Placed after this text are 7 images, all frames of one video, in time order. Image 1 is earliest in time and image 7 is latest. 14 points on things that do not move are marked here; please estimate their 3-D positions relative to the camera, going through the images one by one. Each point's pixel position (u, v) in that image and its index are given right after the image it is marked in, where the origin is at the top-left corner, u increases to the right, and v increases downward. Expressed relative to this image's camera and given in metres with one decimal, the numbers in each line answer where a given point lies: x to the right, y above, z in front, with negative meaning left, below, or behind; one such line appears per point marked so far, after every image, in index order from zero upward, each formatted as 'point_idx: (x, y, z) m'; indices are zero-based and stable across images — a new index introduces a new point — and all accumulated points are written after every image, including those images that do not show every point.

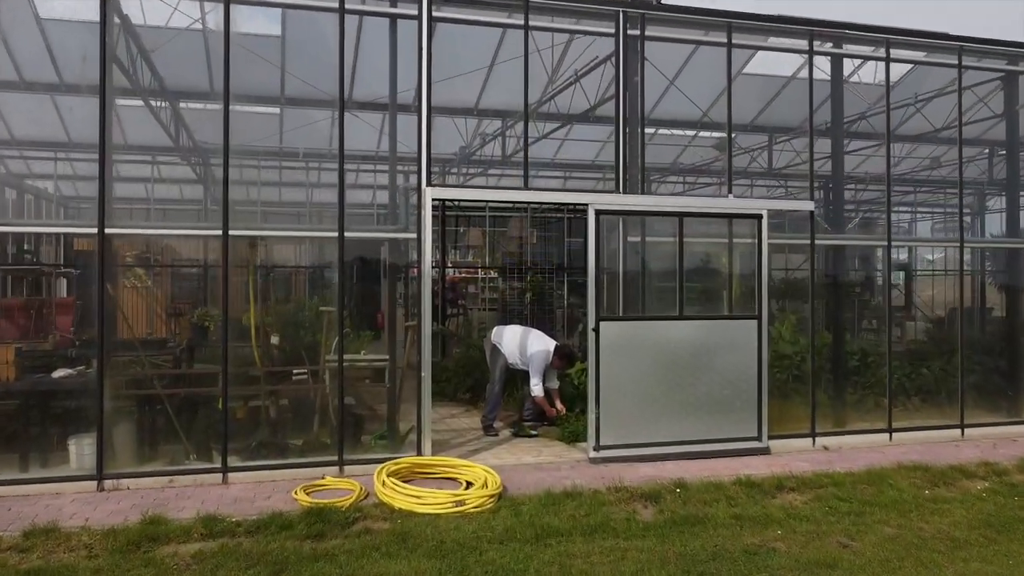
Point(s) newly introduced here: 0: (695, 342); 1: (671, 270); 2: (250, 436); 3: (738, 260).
0: (+1.5, -0.5, +6.3) m
1: (+1.3, +0.1, +6.3) m
2: (-2.0, -1.1, +5.7) m
3: (+2.0, +0.2, +6.5) m
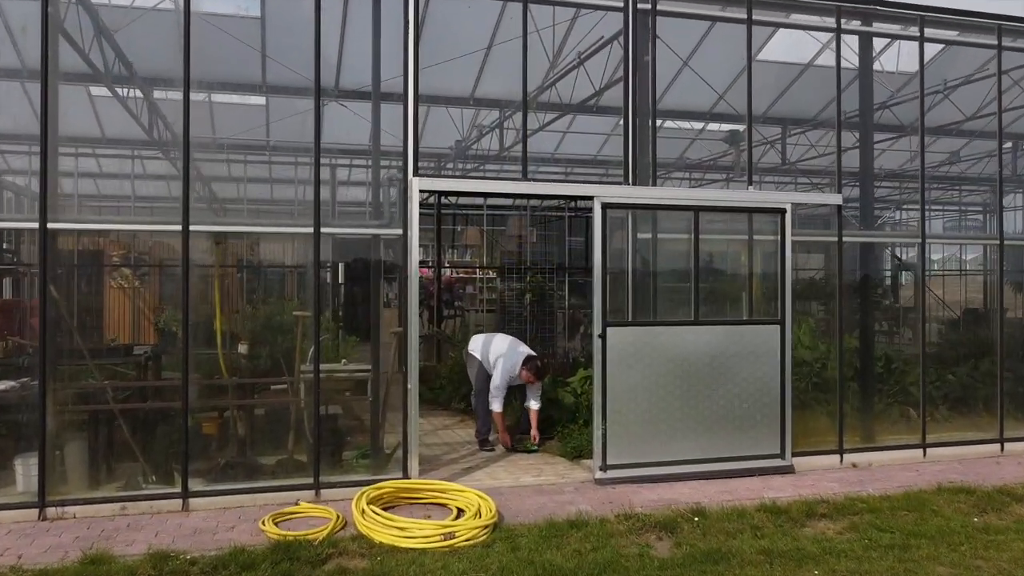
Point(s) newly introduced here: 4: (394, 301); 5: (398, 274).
0: (+1.5, -0.5, +5.7) m
1: (+1.3, +0.1, +5.7) m
2: (-2.0, -1.1, +5.1) m
3: (+2.0, +0.2, +5.9) m
4: (-0.8, -0.1, +5.3) m
5: (-0.8, +0.1, +5.4) m
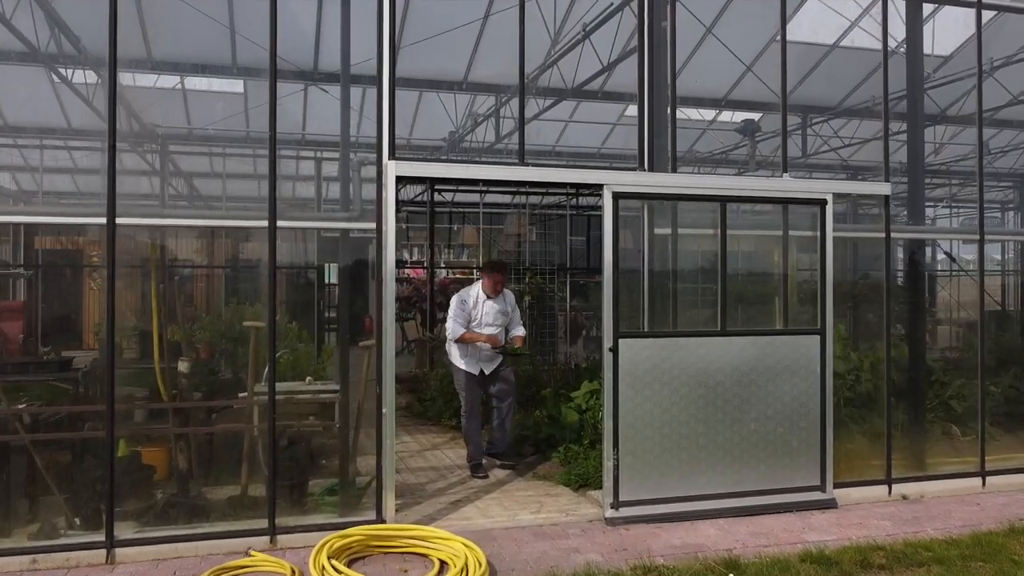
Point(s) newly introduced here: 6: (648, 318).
0: (+1.5, -0.5, +4.9) m
1: (+1.3, +0.1, +4.9) m
2: (-2.0, -1.2, +4.3) m
3: (+1.9, +0.2, +5.1) m
4: (-0.9, -0.1, +4.5) m
5: (-0.9, +0.1, +4.5) m
6: (+0.9, -0.2, +4.7) m
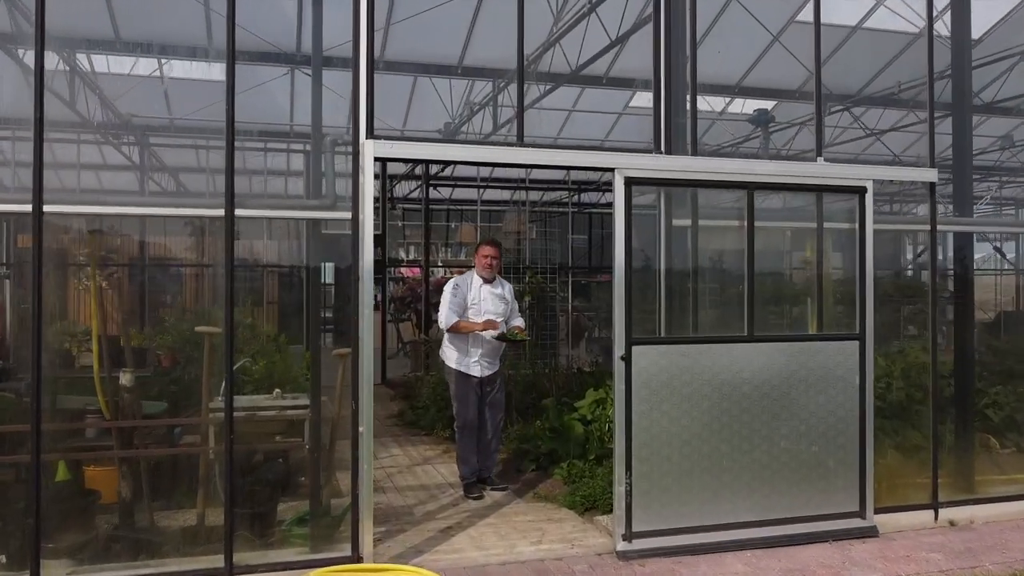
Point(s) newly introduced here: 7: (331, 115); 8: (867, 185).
0: (+1.5, -0.5, +4.3) m
1: (+1.3, +0.1, +4.3) m
2: (-2.1, -1.2, +3.7) m
3: (+1.9, +0.2, +4.5) m
4: (-0.9, -0.1, +3.9) m
5: (-0.9, +0.1, +3.9) m
6: (+0.8, -0.2, +4.2) m
7: (-0.9, +0.9, +3.9) m
8: (+2.1, +0.6, +4.5) m
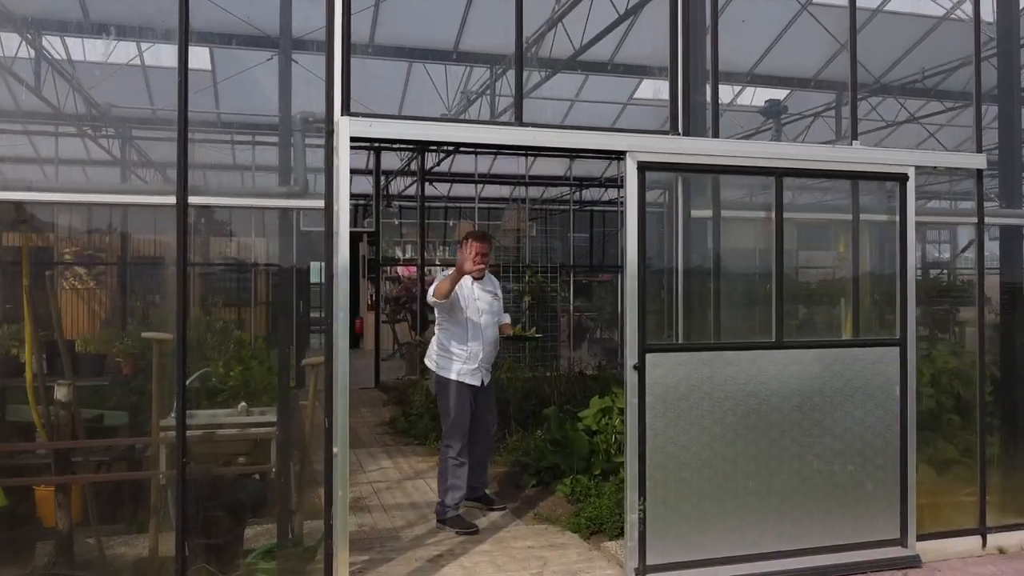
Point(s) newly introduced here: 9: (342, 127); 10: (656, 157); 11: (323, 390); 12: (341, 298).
0: (+1.4, -0.5, +3.8) m
1: (+1.3, +0.1, +3.8) m
2: (-2.1, -1.2, +3.2) m
3: (+1.9, +0.2, +4.0) m
4: (-0.9, -0.1, +3.4) m
5: (-0.9, +0.1, +3.5) m
6: (+0.8, -0.2, +3.7) m
7: (-0.9, +0.9, +3.4) m
8: (+2.1, +0.6, +4.0) m
9: (-0.8, +0.7, +3.4) m
10: (+0.7, +0.6, +3.7) m
11: (-0.9, -0.5, +3.4) m
12: (-0.8, -0.1, +3.4) m
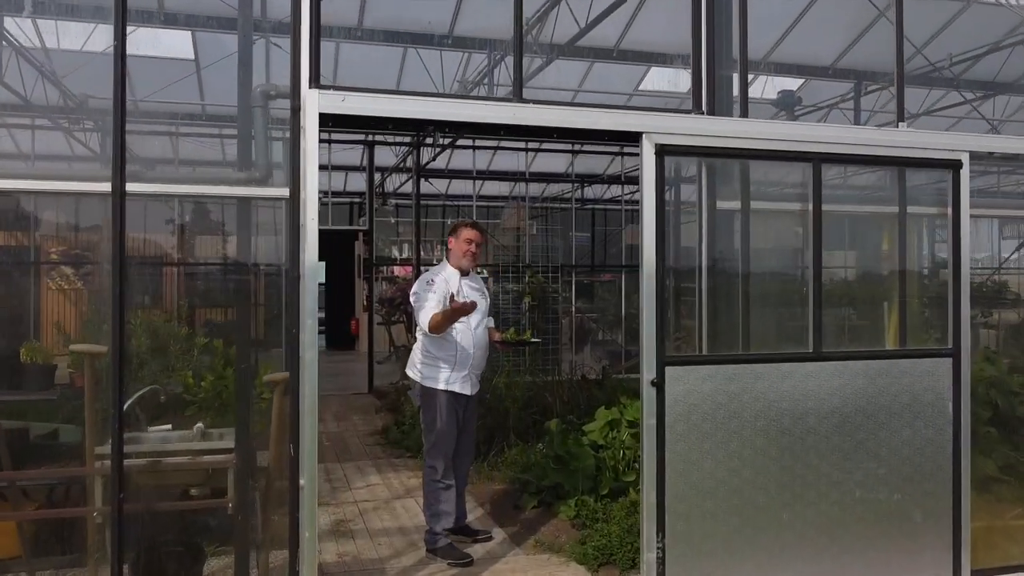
0: (+1.4, -0.5, +3.3) m
1: (+1.2, +0.1, +3.3) m
2: (-2.1, -1.2, +2.7) m
3: (+1.9, +0.2, +3.5) m
4: (-0.9, -0.1, +2.9) m
5: (-0.9, +0.1, +3.0) m
6: (+0.8, -0.2, +3.2) m
7: (-1.0, +0.9, +2.9) m
8: (+2.1, +0.6, +3.5) m
9: (-0.8, +0.7, +2.9) m
10: (+0.7, +0.6, +3.2) m
11: (-0.9, -0.5, +2.9) m
12: (-0.8, -0.1, +2.9) m
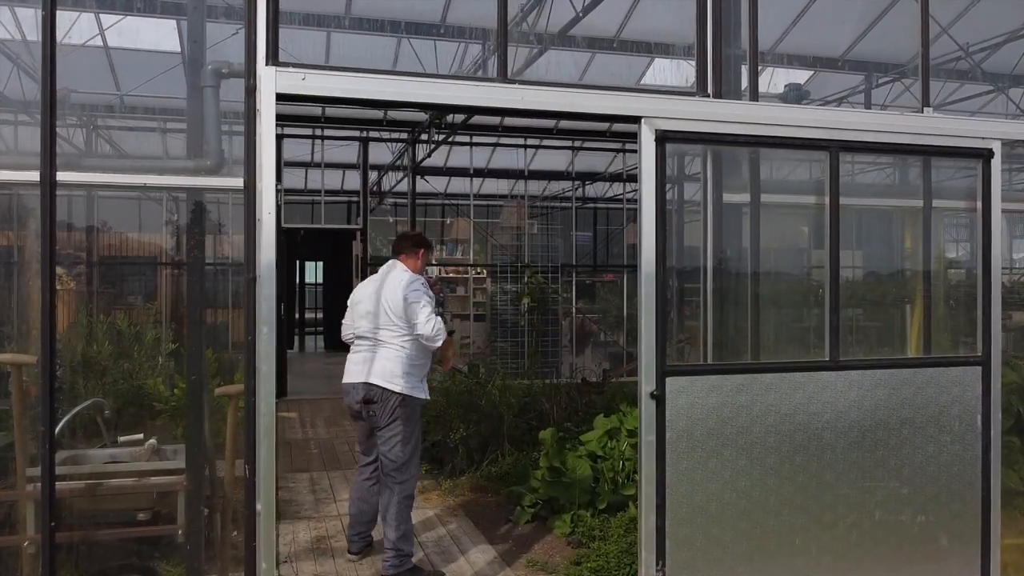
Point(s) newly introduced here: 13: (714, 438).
0: (+1.4, -0.5, +3.0) m
1: (+1.2, +0.1, +3.0) m
2: (-2.1, -1.2, +2.4) m
3: (+1.8, +0.2, +3.2) m
4: (-1.0, -0.1, +2.6) m
5: (-1.0, +0.1, +2.7) m
6: (+0.8, -0.2, +2.9) m
7: (-1.0, +0.9, +2.6) m
8: (+2.0, +0.6, +3.2) m
9: (-0.8, +0.7, +2.6) m
10: (+0.6, +0.6, +2.9) m
11: (-0.9, -0.5, +2.6) m
12: (-0.8, -0.1, +2.6) m
13: (+0.8, -0.6, +2.8) m
